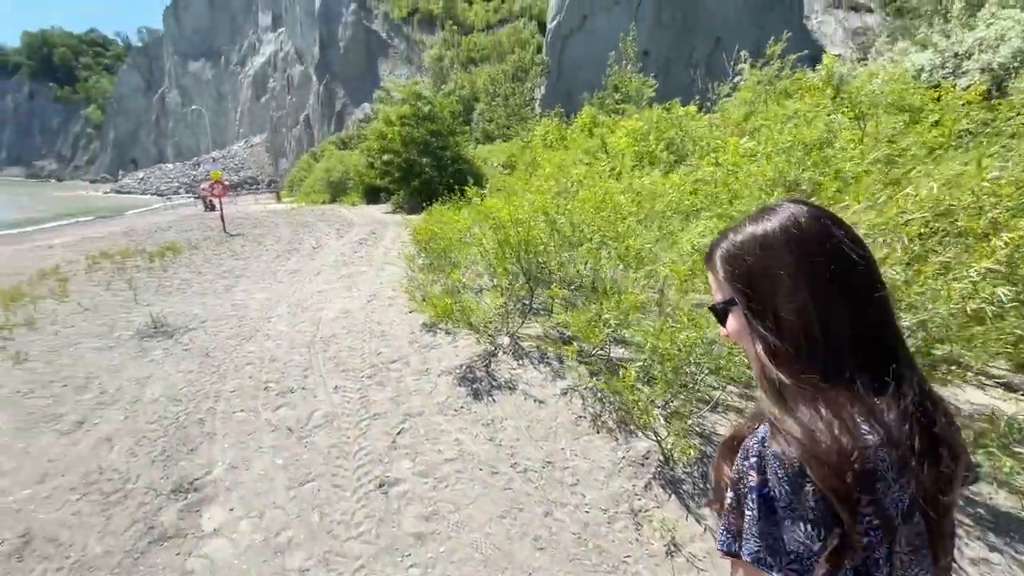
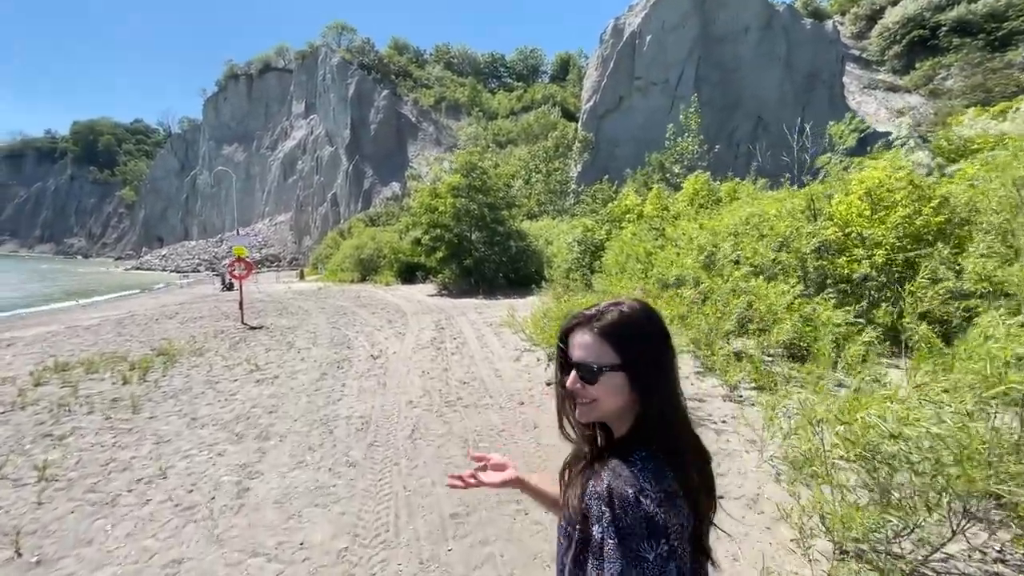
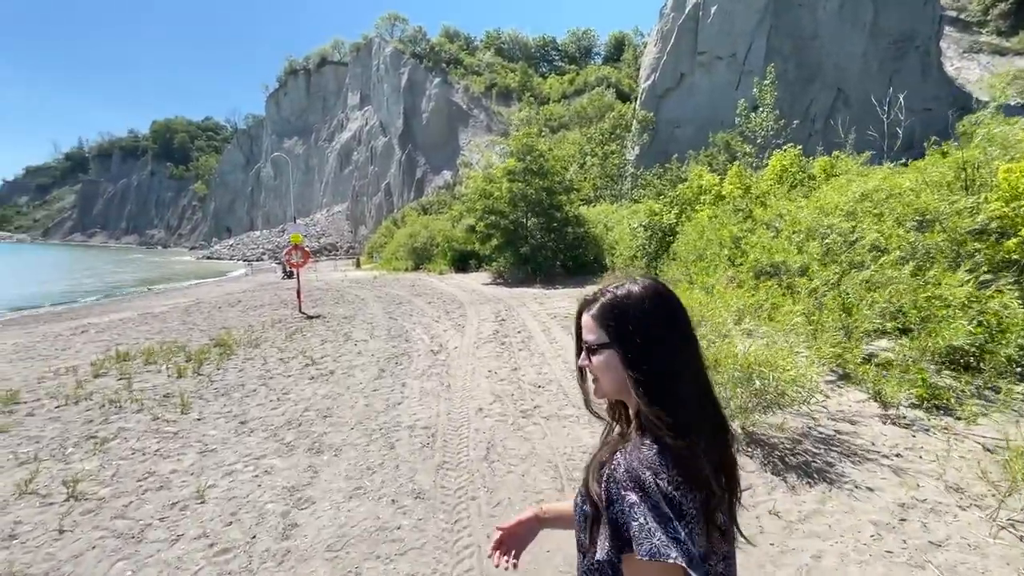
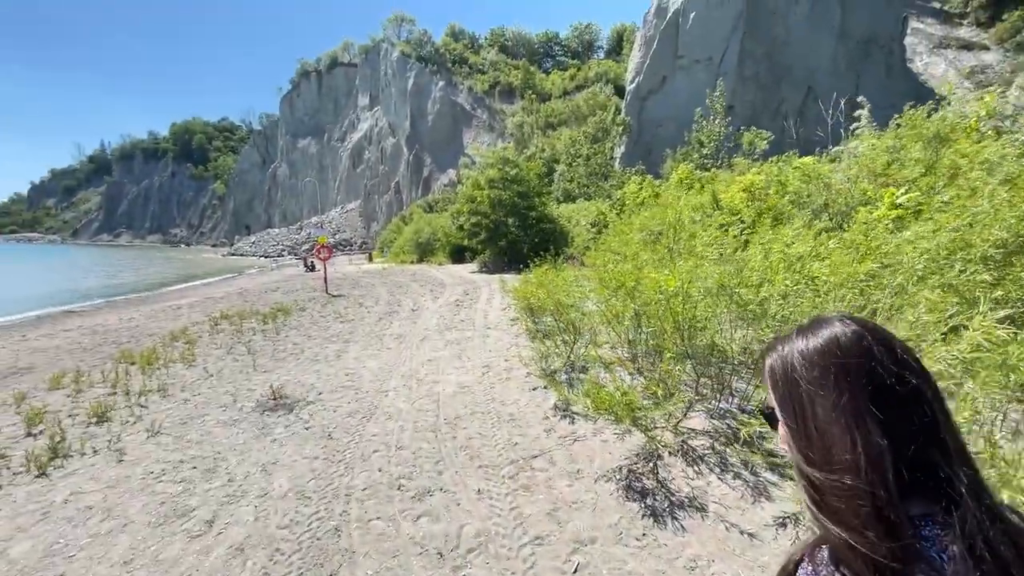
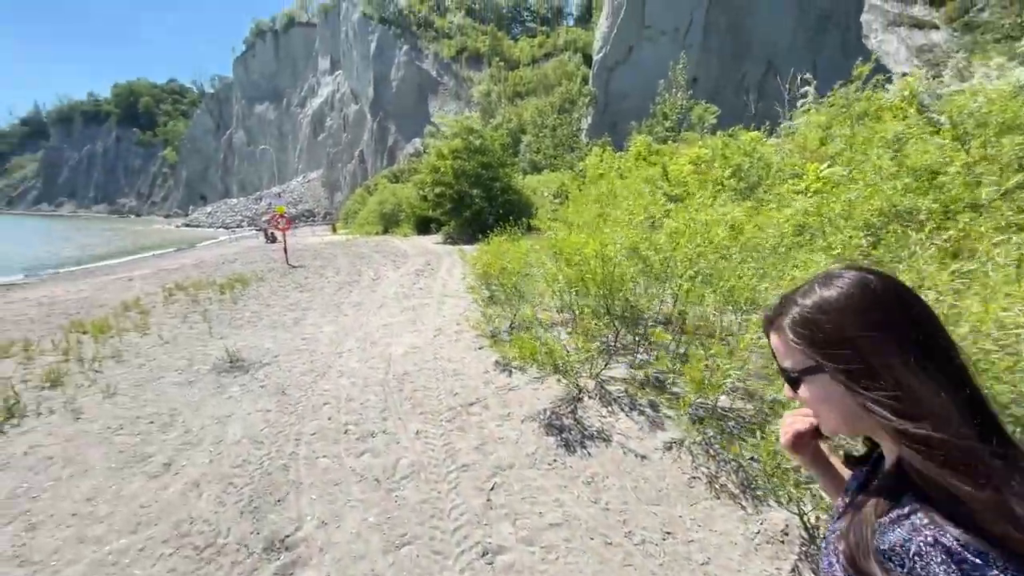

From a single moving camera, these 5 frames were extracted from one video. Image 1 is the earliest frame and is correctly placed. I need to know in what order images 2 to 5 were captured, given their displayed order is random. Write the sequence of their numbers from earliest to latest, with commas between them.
5, 4, 2, 3
